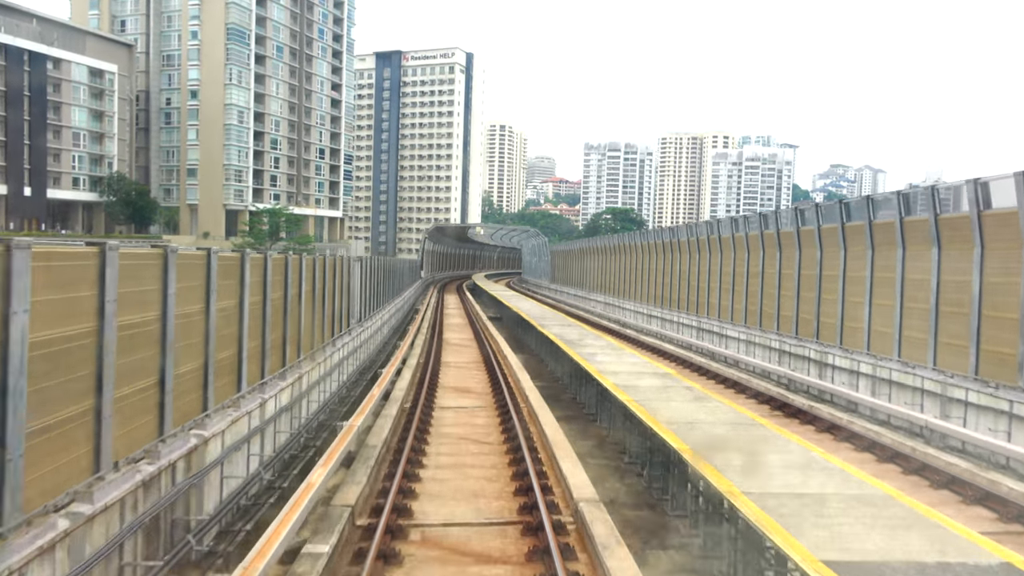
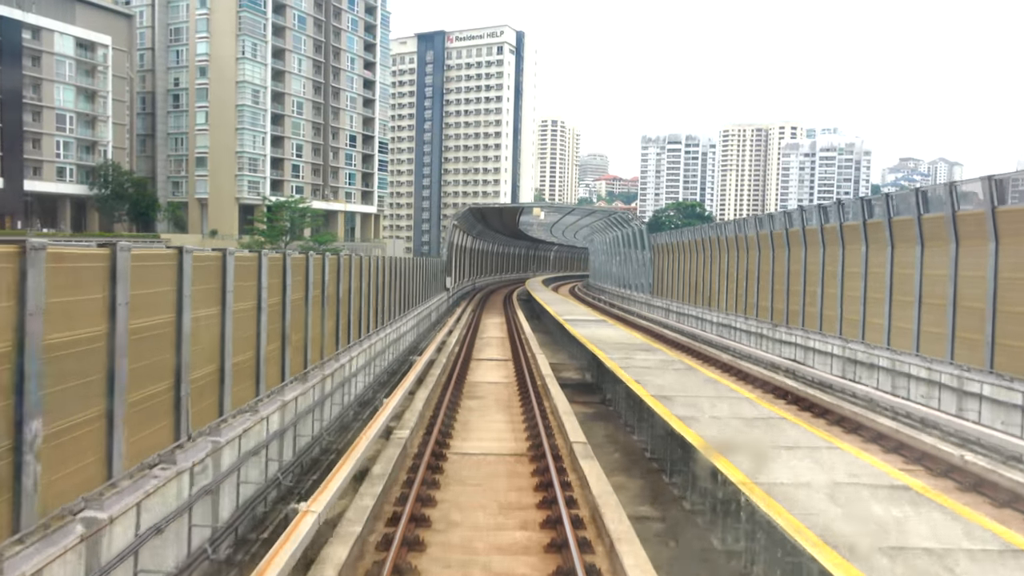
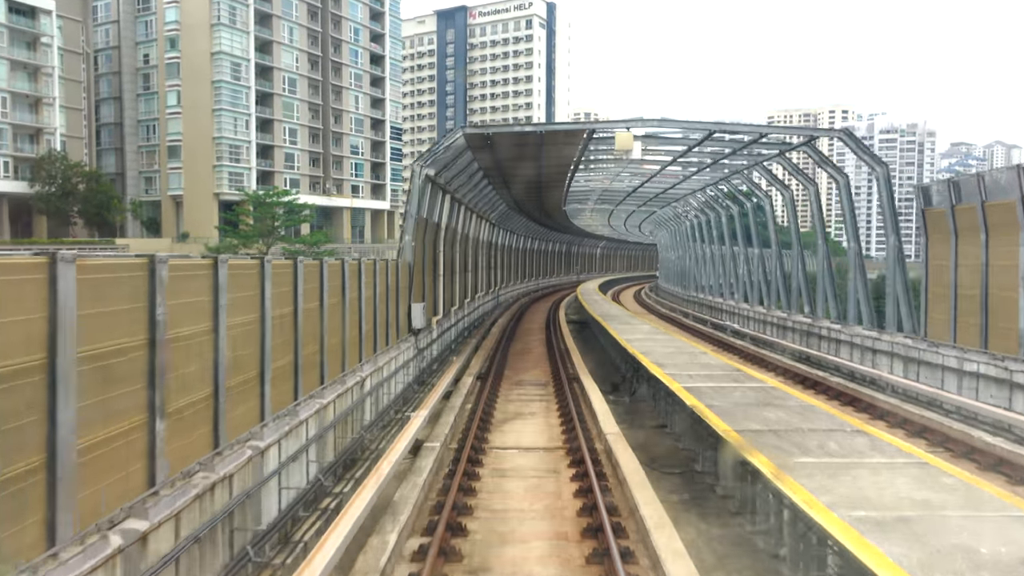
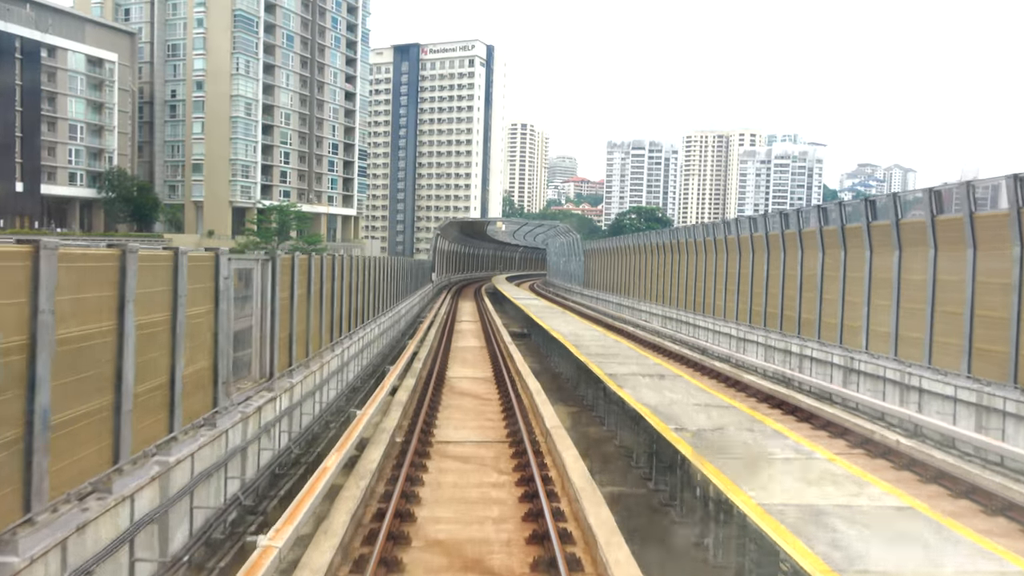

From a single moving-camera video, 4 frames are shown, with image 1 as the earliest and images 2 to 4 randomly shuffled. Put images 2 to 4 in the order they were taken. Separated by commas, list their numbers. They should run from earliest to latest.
4, 2, 3
